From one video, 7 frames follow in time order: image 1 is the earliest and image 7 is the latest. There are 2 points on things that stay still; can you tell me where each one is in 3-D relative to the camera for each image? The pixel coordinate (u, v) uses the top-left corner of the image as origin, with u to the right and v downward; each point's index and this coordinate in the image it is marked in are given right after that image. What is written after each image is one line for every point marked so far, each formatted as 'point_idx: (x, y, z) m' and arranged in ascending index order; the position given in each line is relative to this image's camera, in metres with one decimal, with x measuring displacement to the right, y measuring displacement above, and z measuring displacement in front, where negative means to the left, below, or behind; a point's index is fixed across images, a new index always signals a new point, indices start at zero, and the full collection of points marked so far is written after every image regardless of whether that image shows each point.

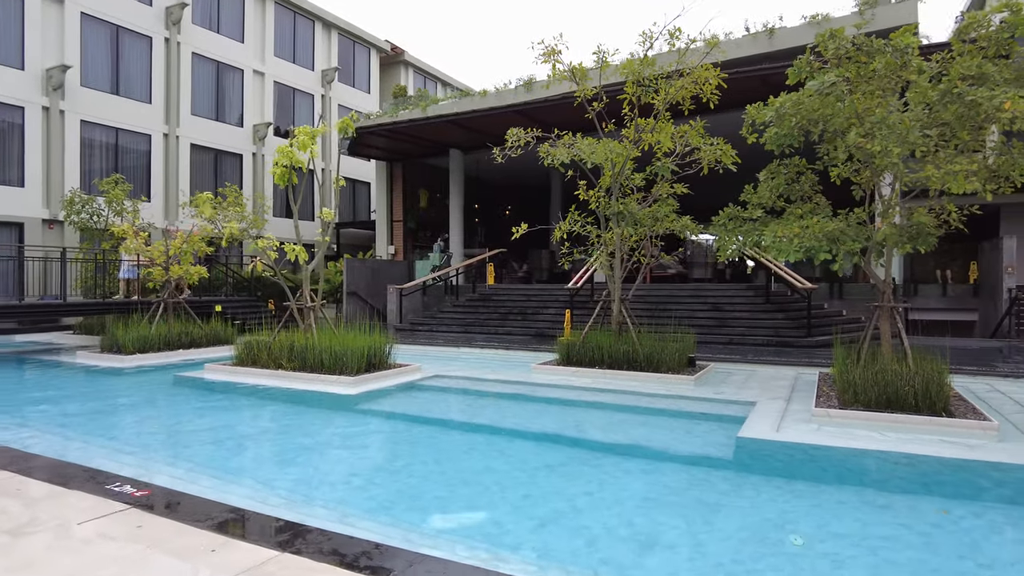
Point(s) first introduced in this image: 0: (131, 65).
0: (-10.0, +5.8, +17.2) m
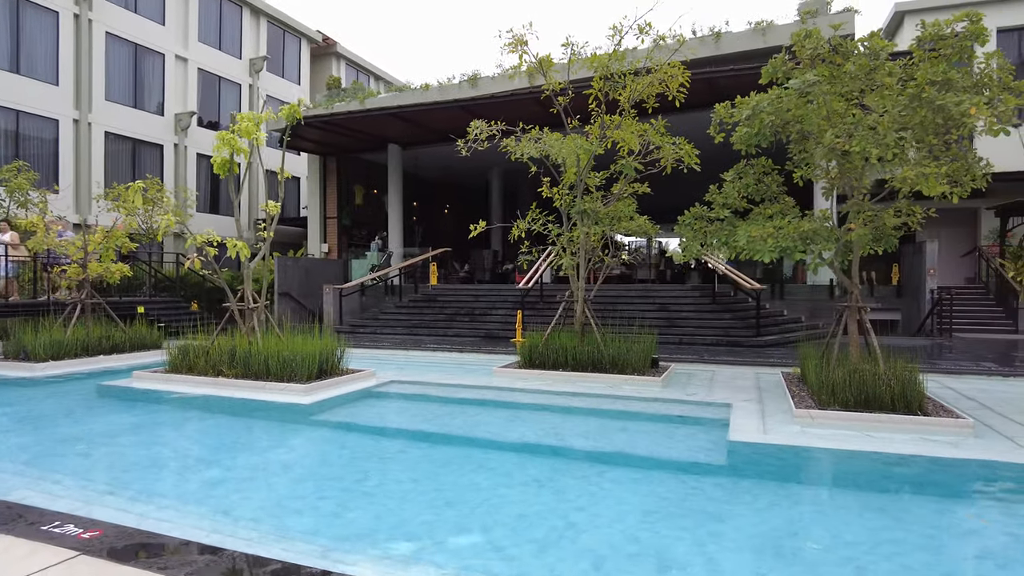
0: (-11.4, +5.8, +15.7) m
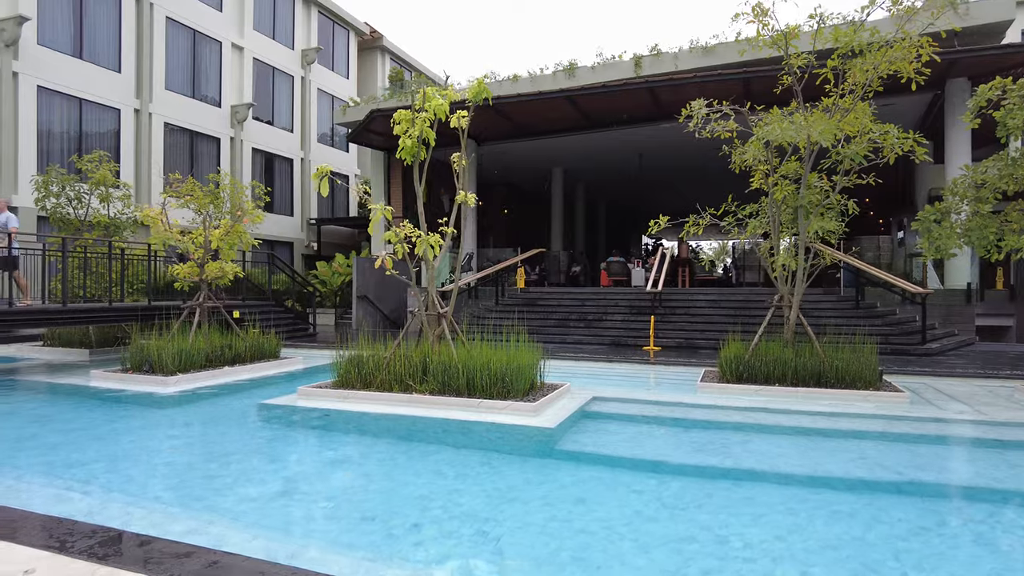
0: (-9.2, +5.8, +14.6) m
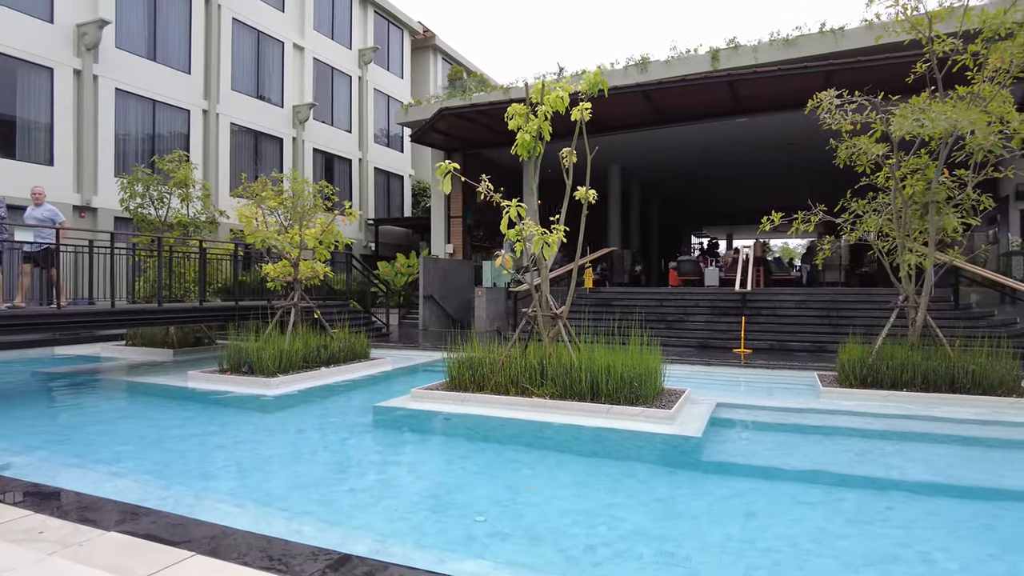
0: (-7.7, +5.8, +14.7) m
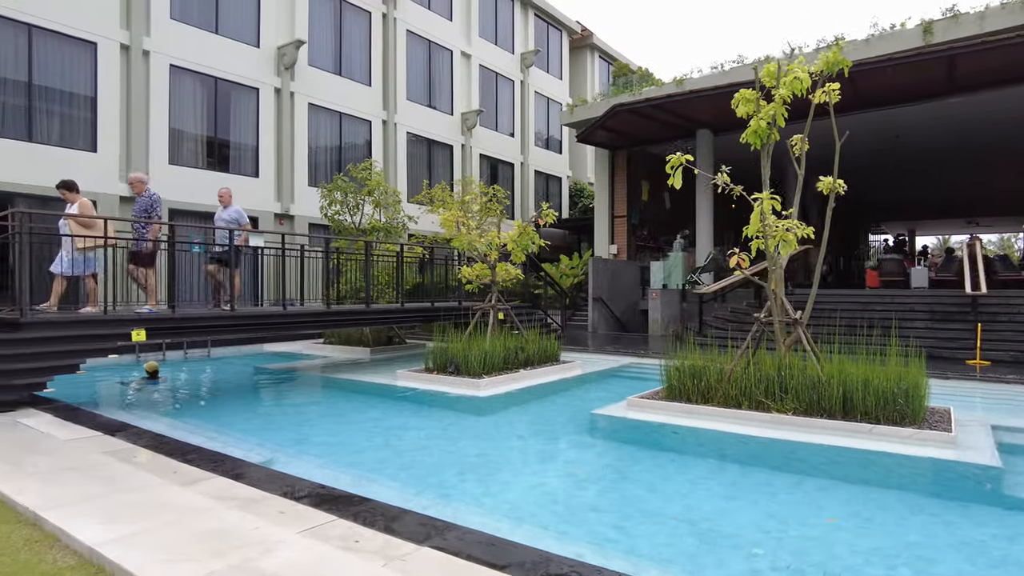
0: (-3.8, +5.7, +15.5) m
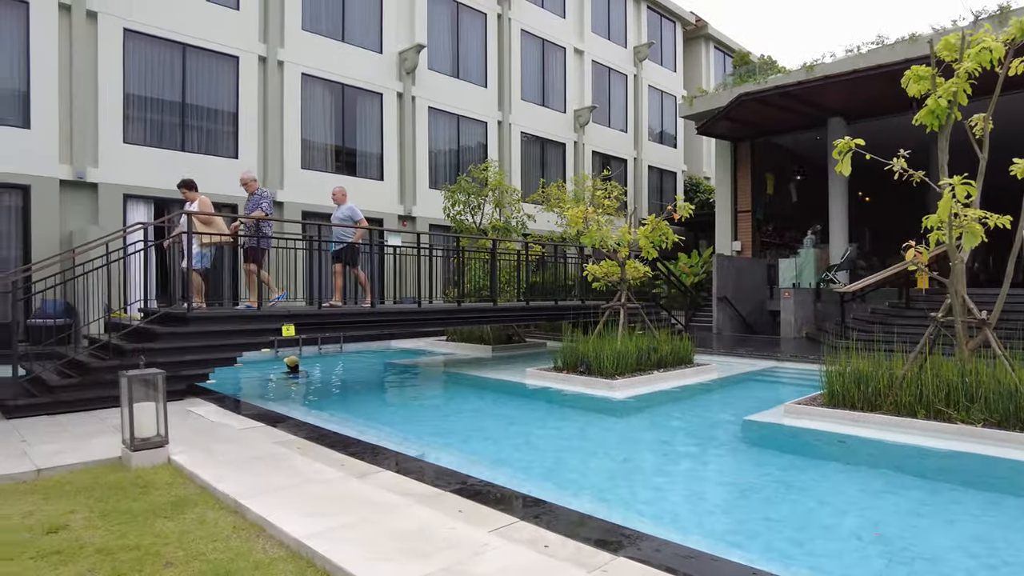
0: (-1.0, +5.8, +15.7) m
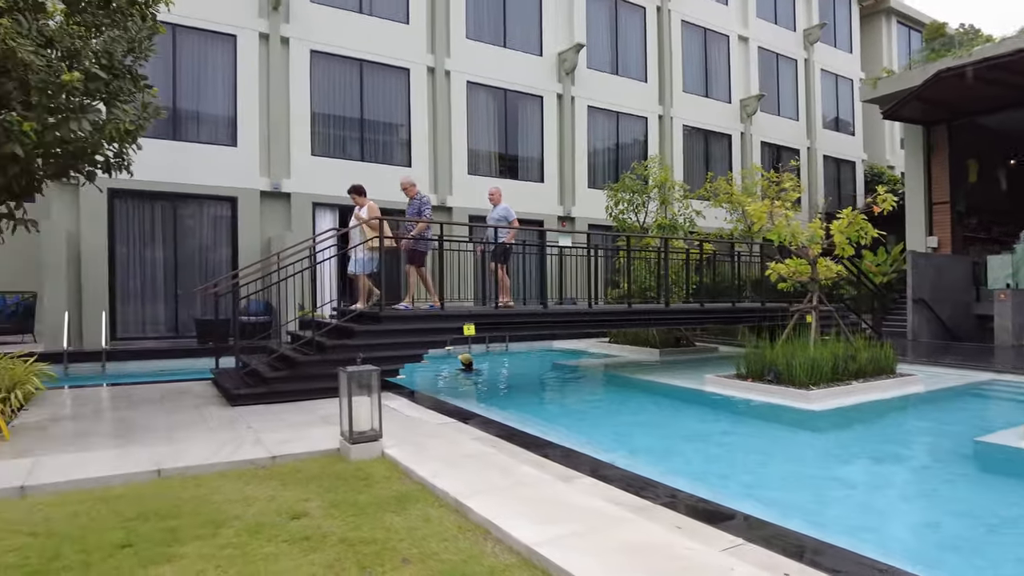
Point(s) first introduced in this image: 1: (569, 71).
0: (+2.7, +5.7, +15.4) m
1: (+1.3, +4.7, +14.2) m
